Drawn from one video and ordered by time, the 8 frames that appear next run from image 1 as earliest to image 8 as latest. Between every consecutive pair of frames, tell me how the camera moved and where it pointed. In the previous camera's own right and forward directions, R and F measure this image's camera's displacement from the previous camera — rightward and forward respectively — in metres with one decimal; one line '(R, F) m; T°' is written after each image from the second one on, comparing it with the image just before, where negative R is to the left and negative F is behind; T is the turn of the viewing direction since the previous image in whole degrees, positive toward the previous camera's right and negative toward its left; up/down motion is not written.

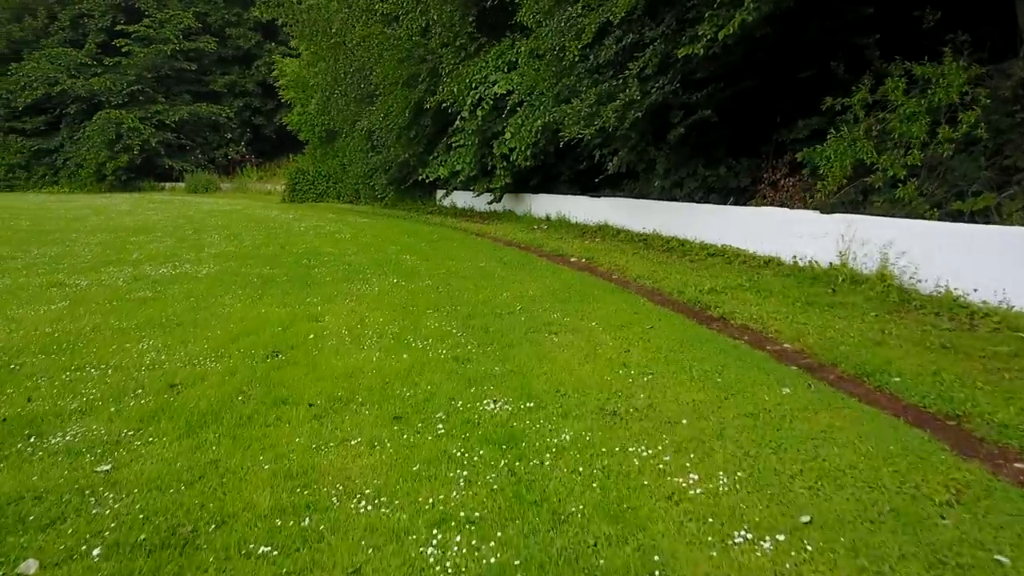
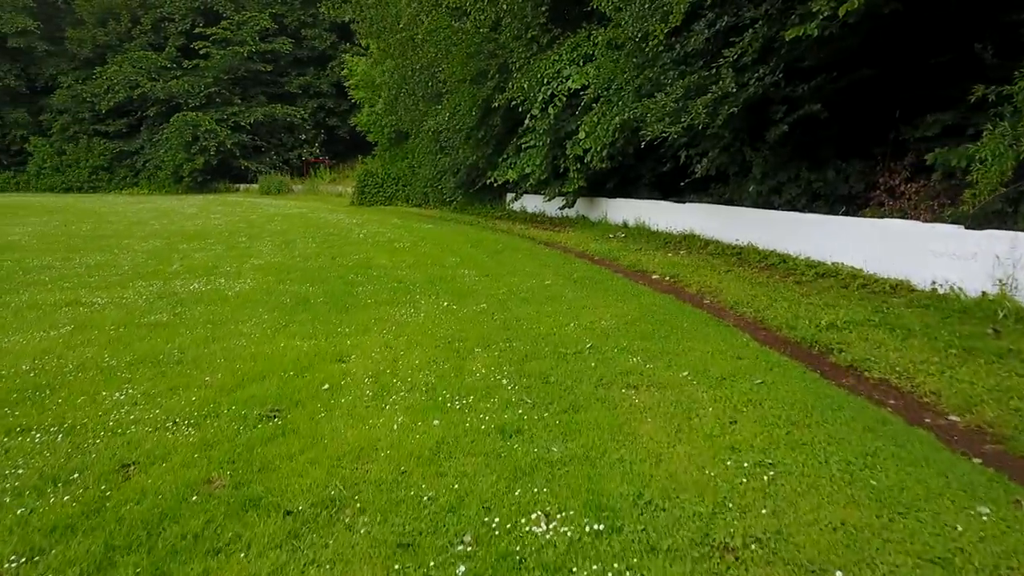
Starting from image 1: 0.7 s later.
(0.0, +1.4) m; -5°
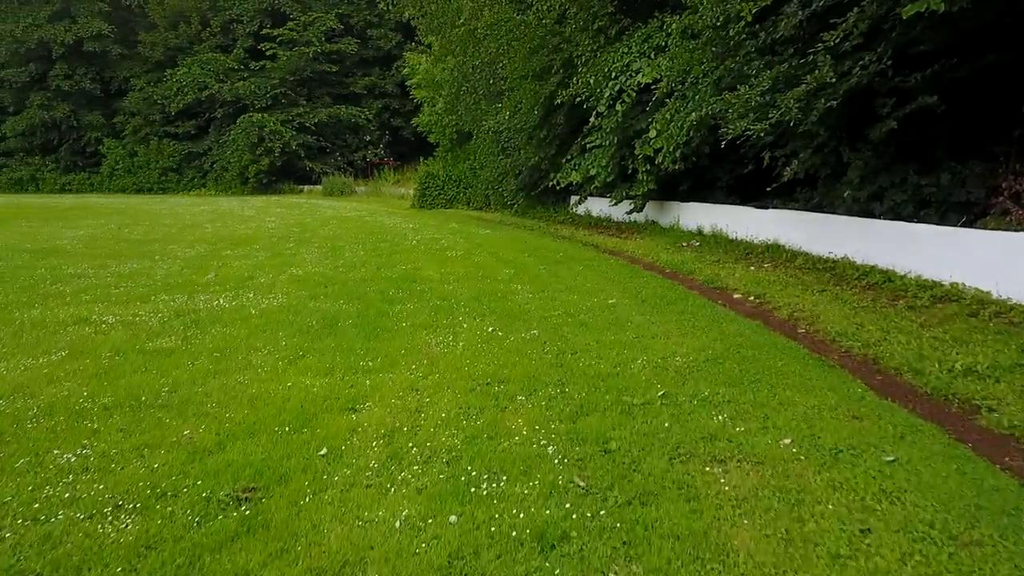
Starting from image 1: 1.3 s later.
(+0.1, +1.1) m; -5°
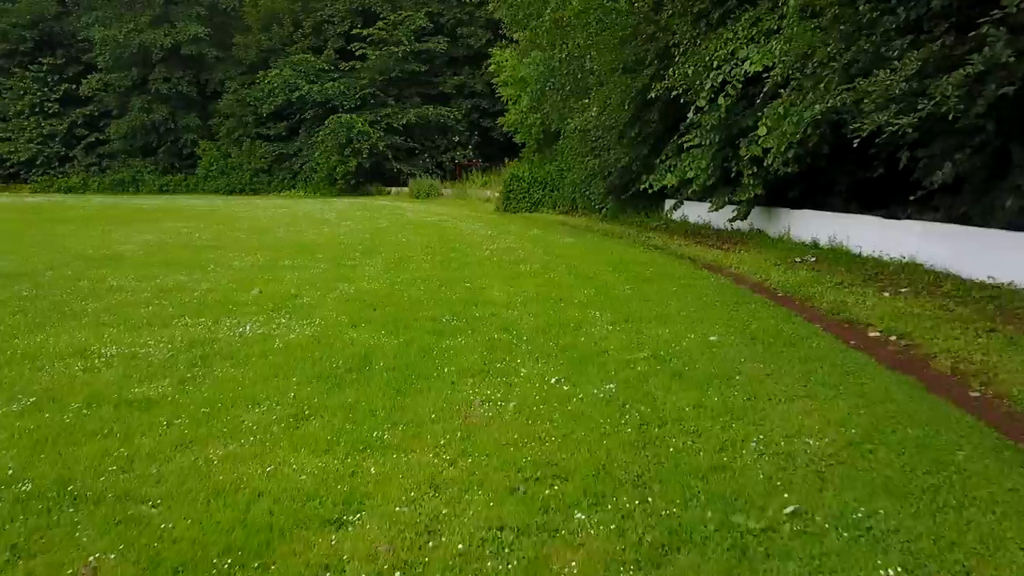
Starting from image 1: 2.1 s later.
(+0.1, +1.5) m; -7°
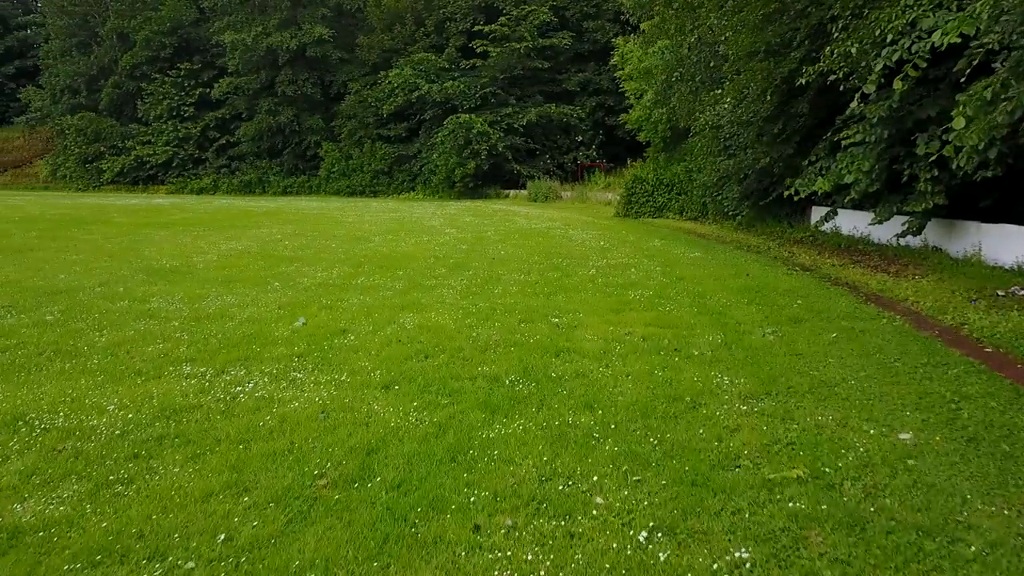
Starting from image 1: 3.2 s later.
(+0.2, +2.0) m; -9°
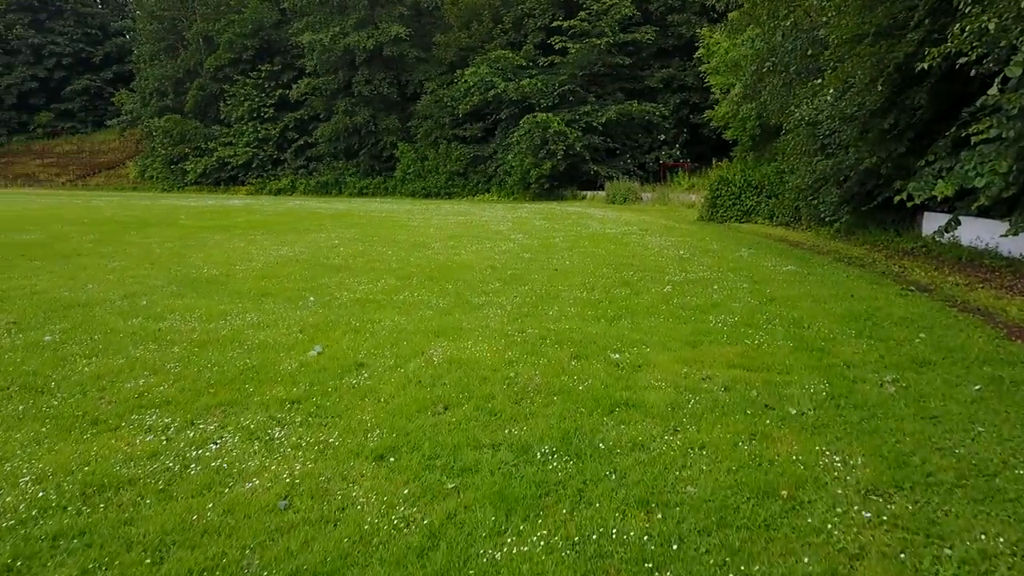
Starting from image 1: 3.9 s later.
(+0.2, +1.3) m; -6°
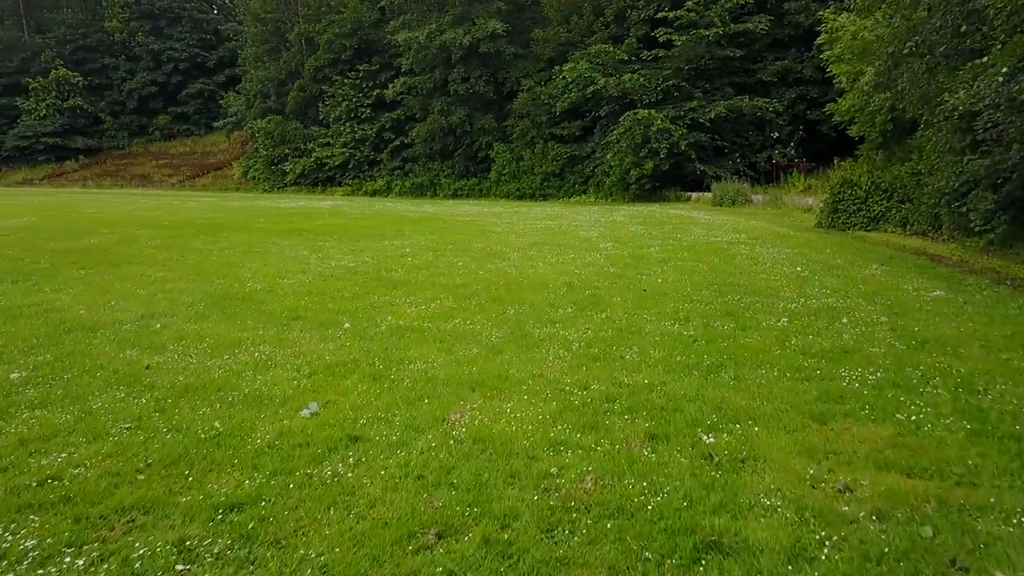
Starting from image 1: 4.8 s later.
(+0.3, +1.7) m; -7°
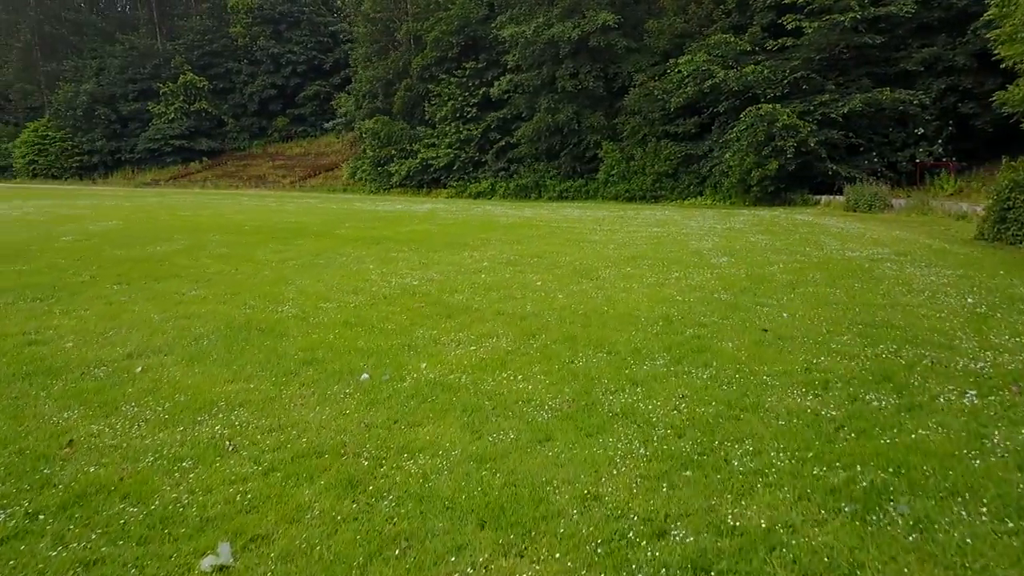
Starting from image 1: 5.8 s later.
(+0.3, +2.1) m; -8°
